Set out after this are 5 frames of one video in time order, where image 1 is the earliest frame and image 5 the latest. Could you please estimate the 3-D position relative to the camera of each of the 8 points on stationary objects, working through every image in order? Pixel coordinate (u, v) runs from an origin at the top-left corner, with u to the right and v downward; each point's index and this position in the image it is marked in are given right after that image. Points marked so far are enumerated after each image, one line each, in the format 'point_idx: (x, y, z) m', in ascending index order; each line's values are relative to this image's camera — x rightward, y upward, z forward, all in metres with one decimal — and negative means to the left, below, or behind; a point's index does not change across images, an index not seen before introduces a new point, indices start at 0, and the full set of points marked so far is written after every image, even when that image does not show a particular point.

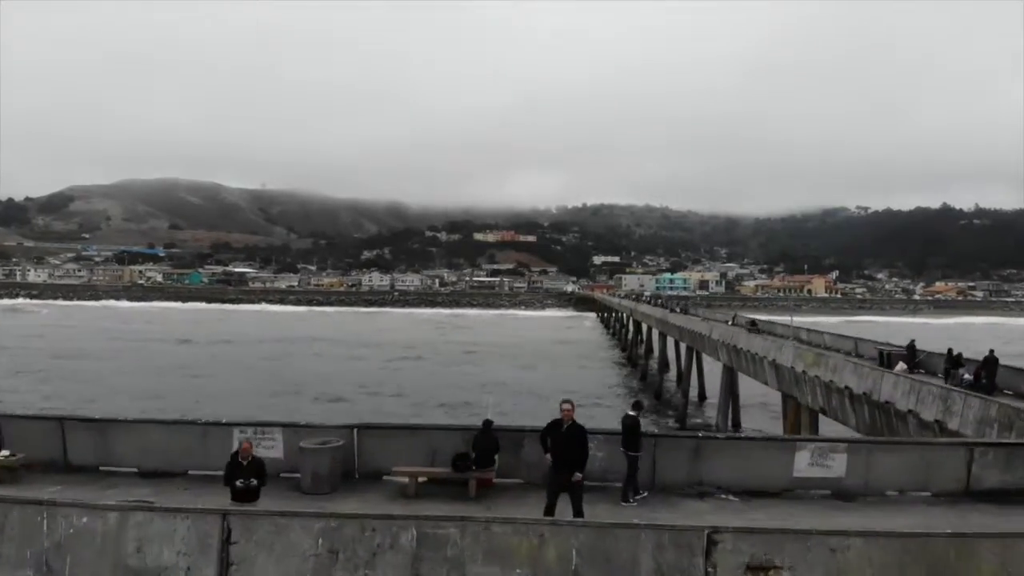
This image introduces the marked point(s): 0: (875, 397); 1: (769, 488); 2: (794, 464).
0: (+8.9, -2.6, +18.0) m
1: (+3.3, -2.5, +9.3) m
2: (+3.6, -2.2, +9.4) m
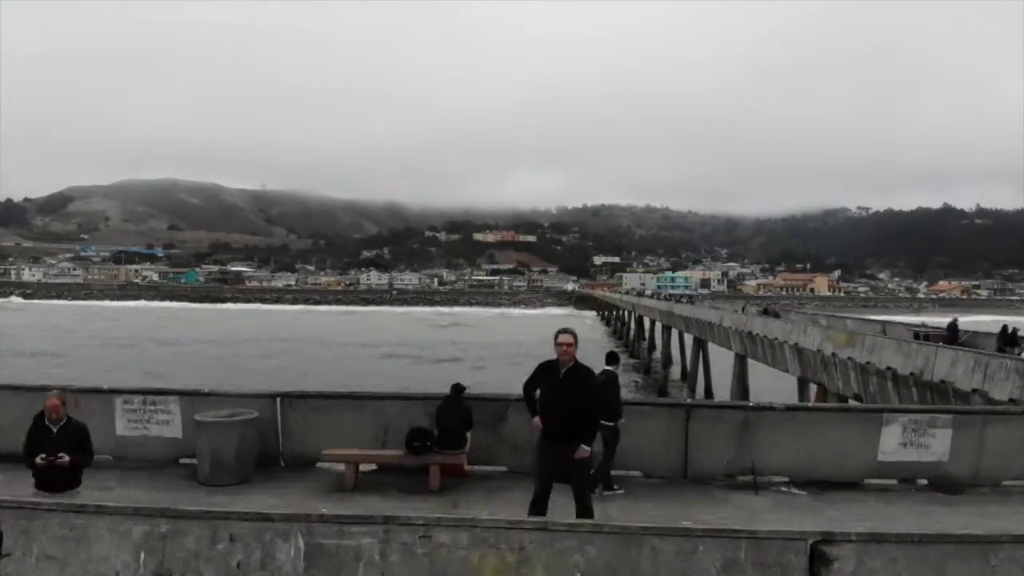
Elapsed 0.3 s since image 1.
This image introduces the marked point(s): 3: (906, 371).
0: (+8.7, -1.9, +15.5) m
1: (+3.1, -1.7, +6.8) m
2: (+3.4, -1.4, +6.9) m
3: (+8.3, -1.8, +15.6) m
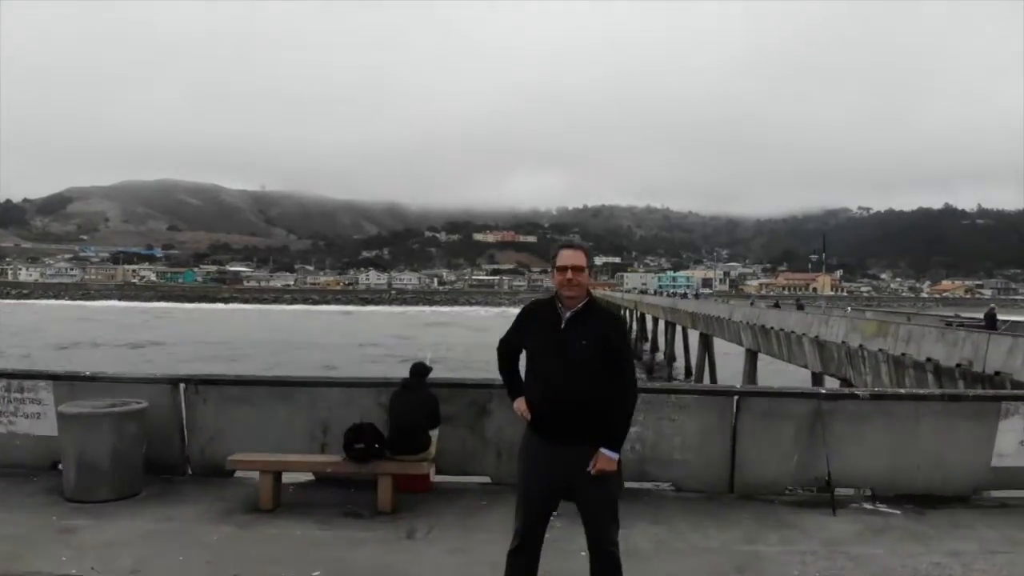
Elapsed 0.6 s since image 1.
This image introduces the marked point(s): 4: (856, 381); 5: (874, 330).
0: (+8.6, -1.5, +13.6) m
1: (+3.0, -1.4, +5.0) m
2: (+3.3, -1.1, +5.0) m
3: (+8.2, -1.4, +13.7) m
4: (+8.6, -2.3, +18.3) m
5: (+8.7, -1.0, +17.5) m
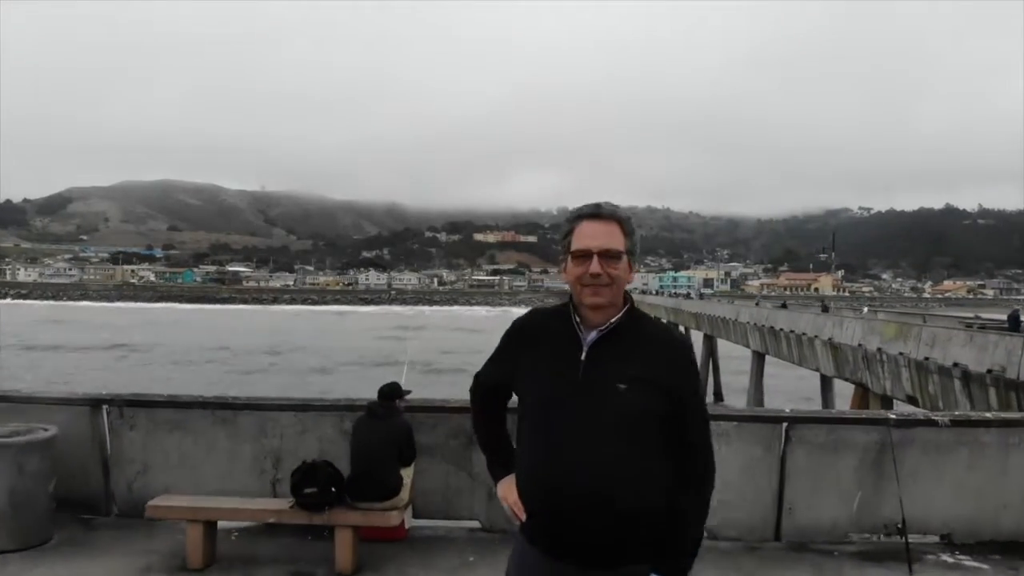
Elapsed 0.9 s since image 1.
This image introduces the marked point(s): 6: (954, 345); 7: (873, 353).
0: (+8.6, -1.5, +12.7) m
1: (+3.0, -1.4, +4.0) m
2: (+3.3, -1.1, +4.1) m
3: (+8.2, -1.4, +12.8) m
4: (+8.5, -2.3, +17.3) m
5: (+8.6, -1.0, +16.5) m
6: (+8.5, -1.1, +14.1) m
7: (+8.5, -1.5, +17.2) m
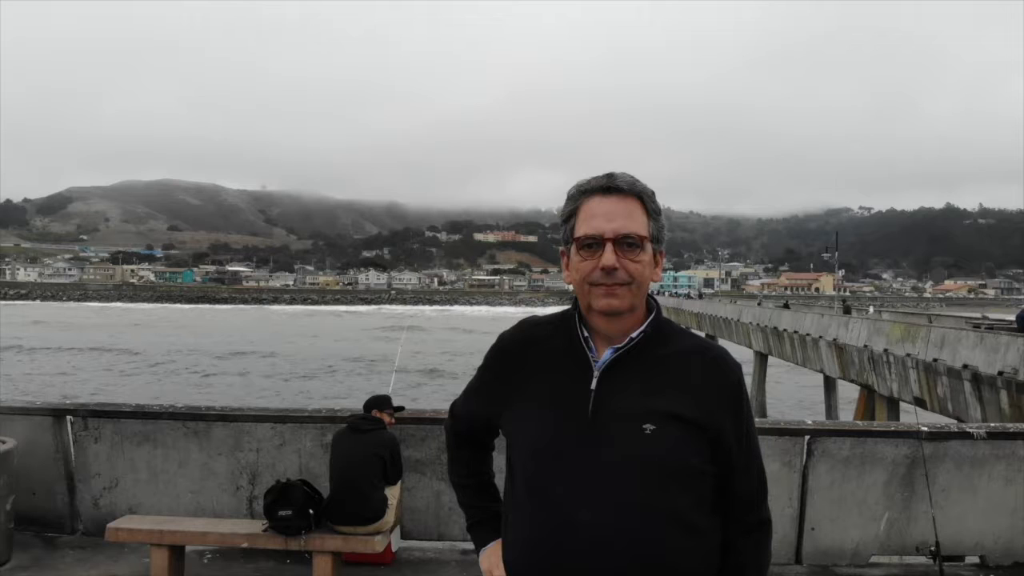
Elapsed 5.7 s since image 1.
0: (+8.6, -1.5, +12.3) m
1: (+2.9, -1.4, +3.7) m
2: (+3.3, -1.1, +3.7) m
3: (+8.2, -1.4, +12.4) m
4: (+8.5, -2.3, +17.0) m
5: (+8.6, -1.0, +16.2) m
6: (+8.5, -1.1, +13.7) m
7: (+8.5, -1.5, +16.9) m
